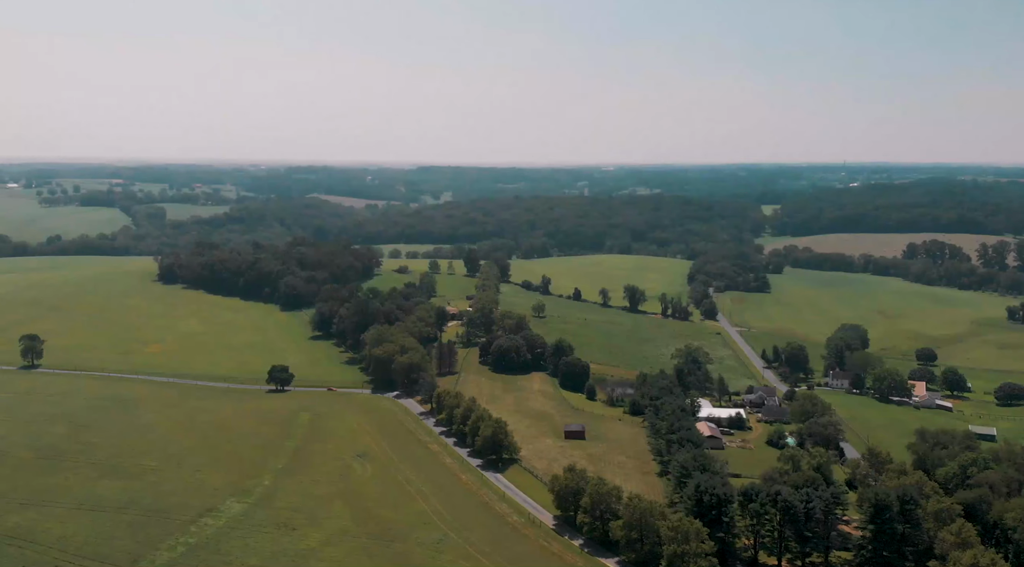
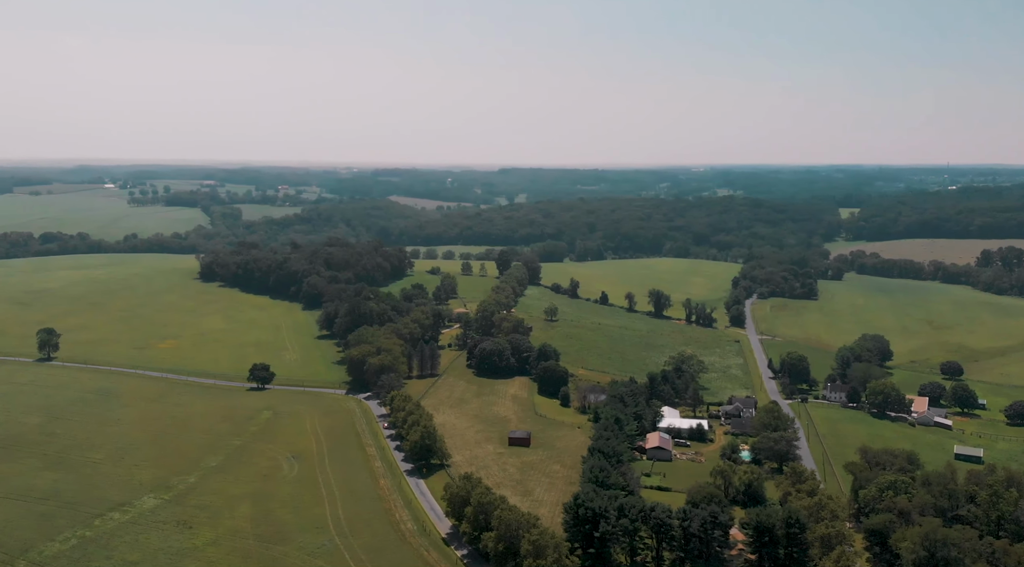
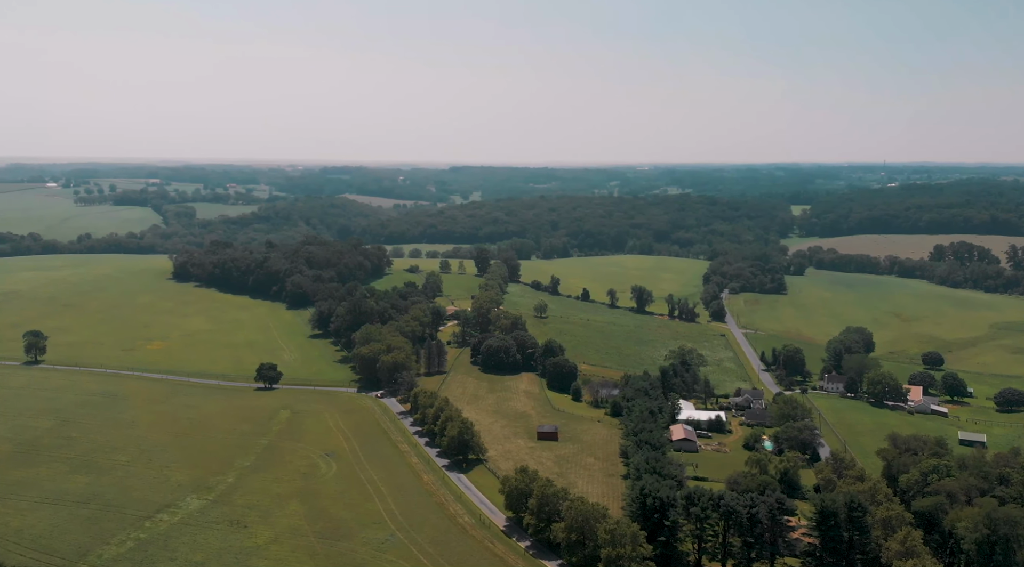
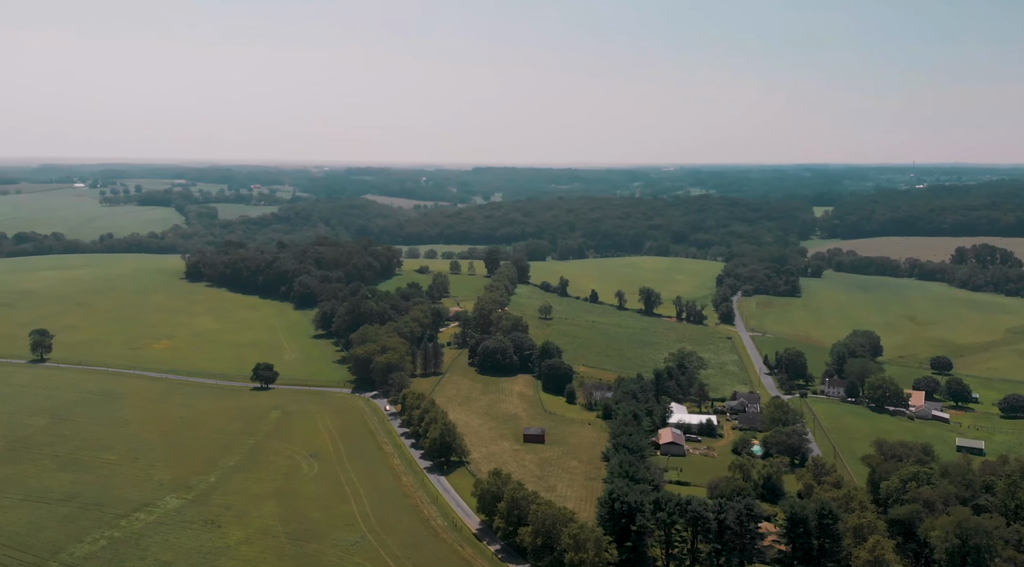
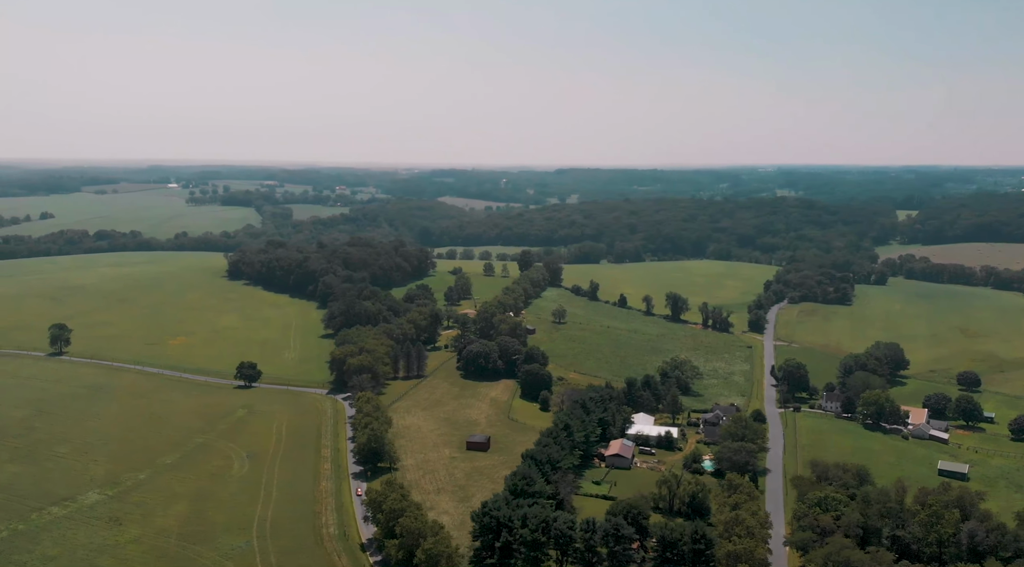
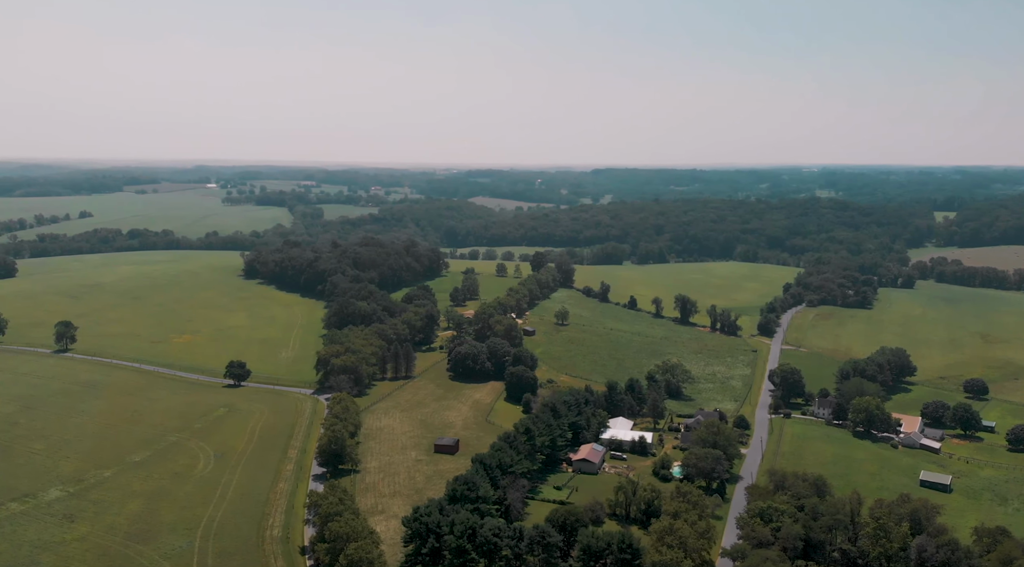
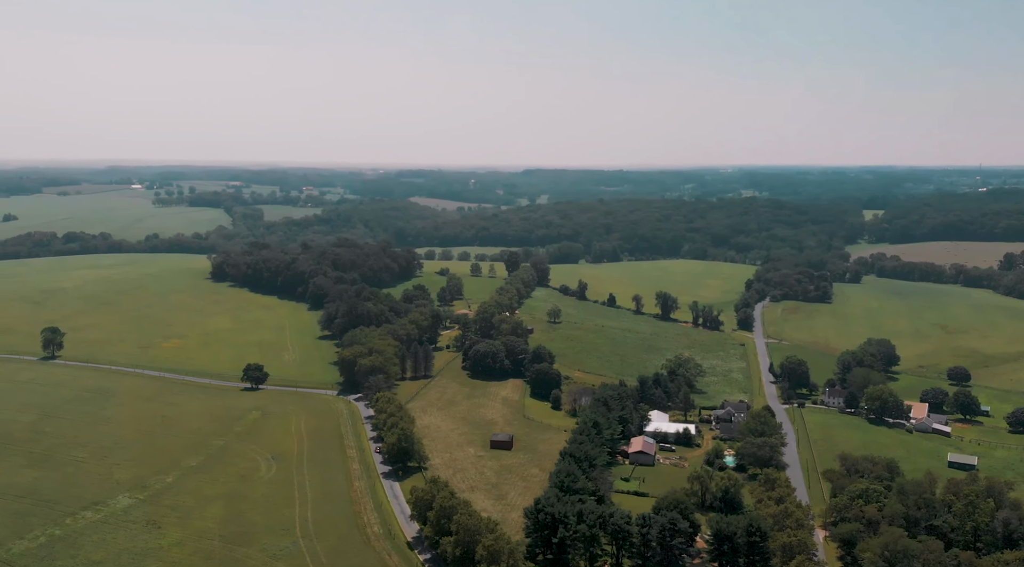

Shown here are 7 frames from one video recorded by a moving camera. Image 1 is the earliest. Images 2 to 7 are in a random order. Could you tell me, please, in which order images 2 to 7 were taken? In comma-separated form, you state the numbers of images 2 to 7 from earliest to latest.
3, 4, 2, 7, 5, 6
